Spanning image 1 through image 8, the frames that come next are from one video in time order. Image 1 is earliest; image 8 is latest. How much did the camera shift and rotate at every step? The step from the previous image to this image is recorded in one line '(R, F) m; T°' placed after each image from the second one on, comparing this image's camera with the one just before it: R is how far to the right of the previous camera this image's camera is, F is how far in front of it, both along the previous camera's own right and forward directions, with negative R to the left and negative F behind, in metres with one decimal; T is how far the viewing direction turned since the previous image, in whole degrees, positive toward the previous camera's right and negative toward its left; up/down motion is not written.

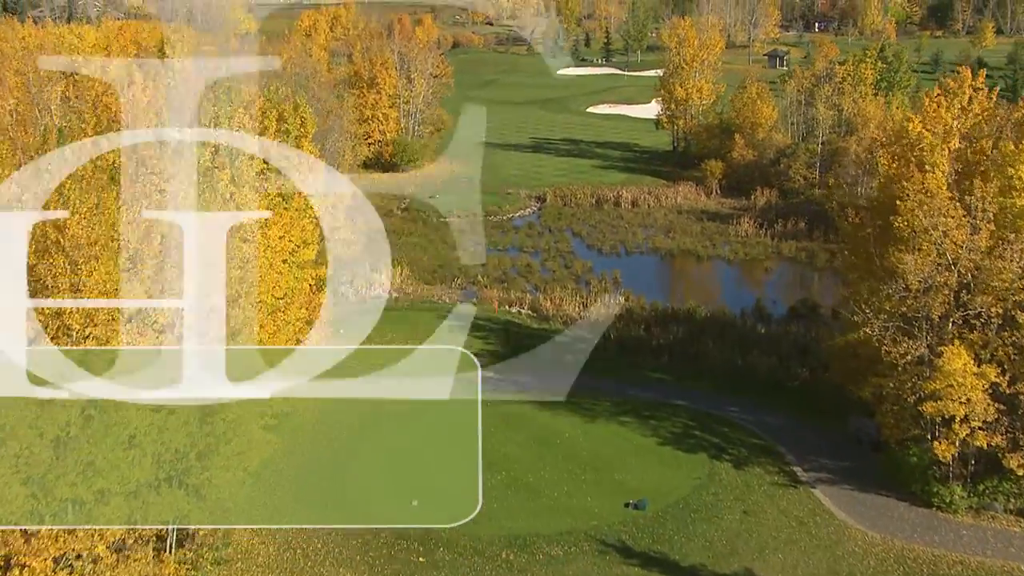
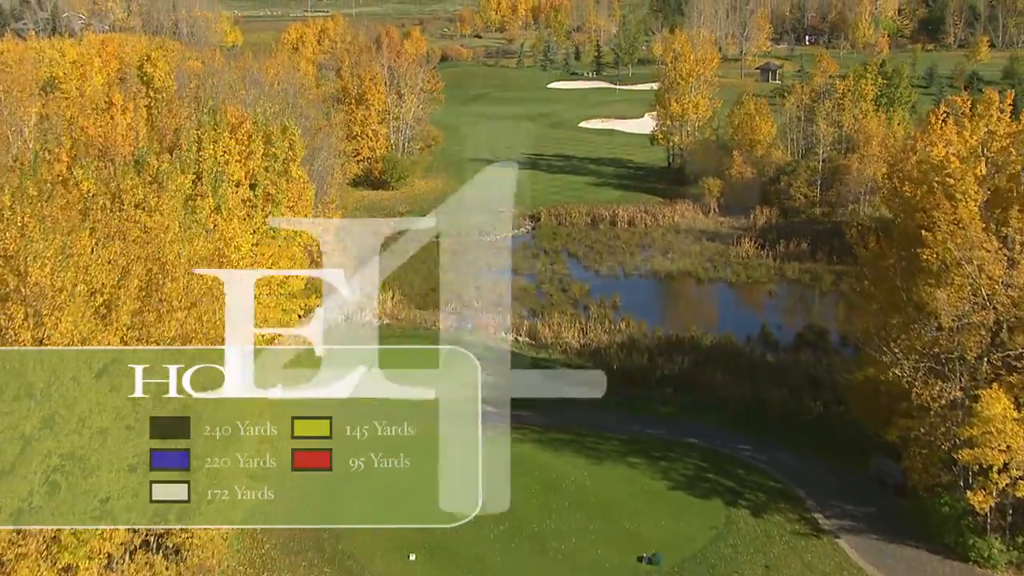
(-0.2, +1.1) m; +1°
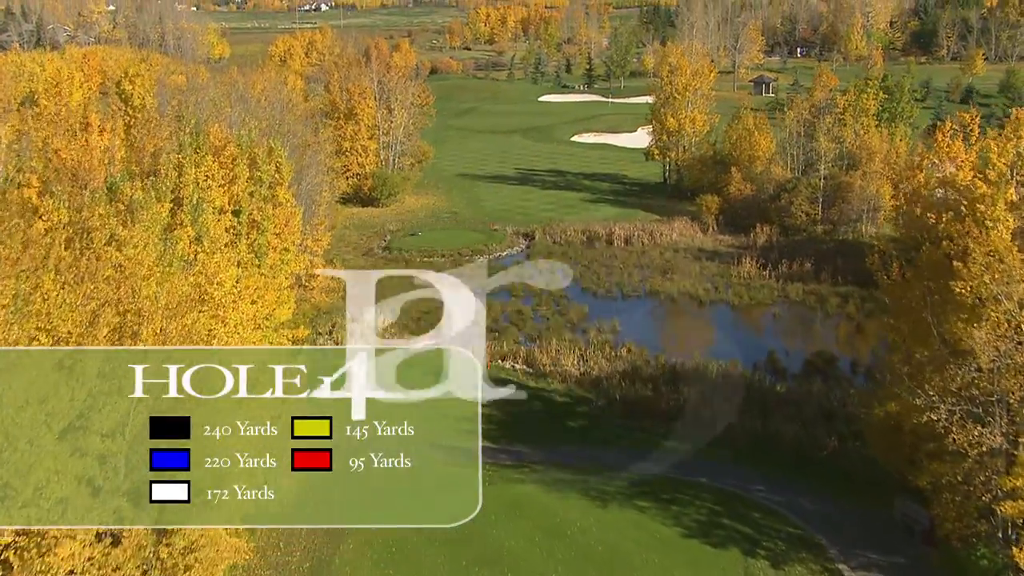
(-0.2, +1.2) m; +1°
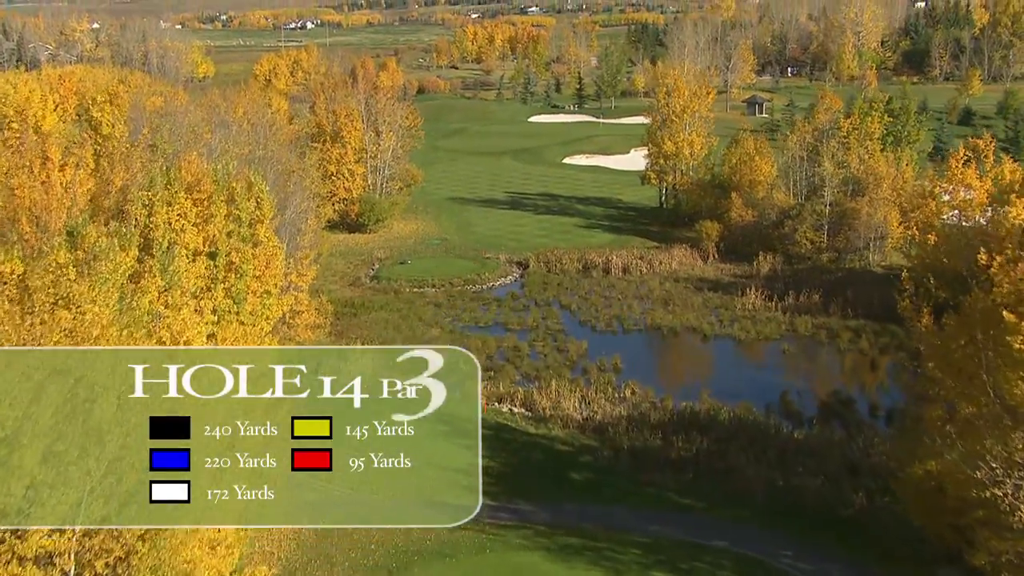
(-0.2, +1.6) m; +1°
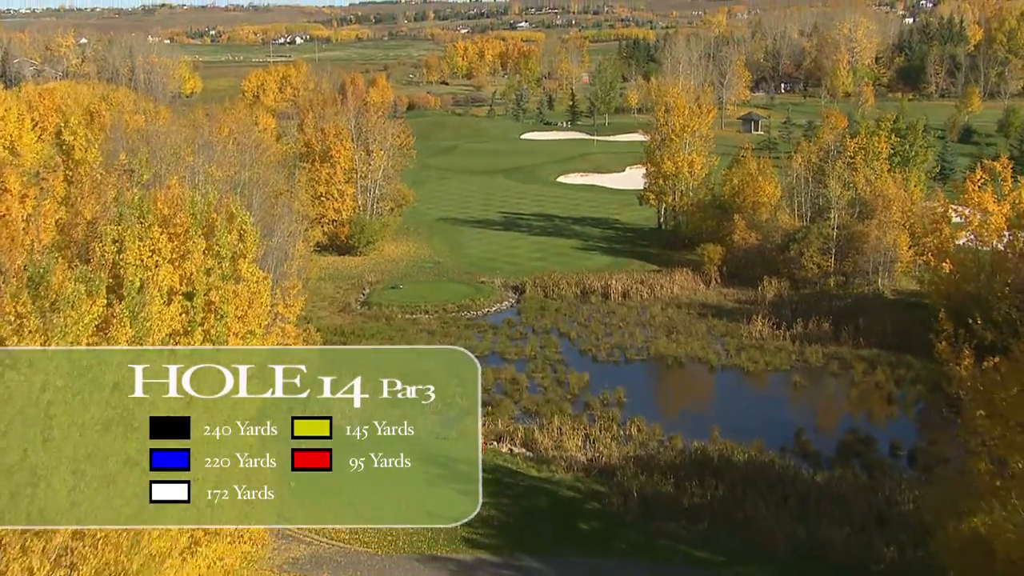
(-0.2, +1.4) m; +1°
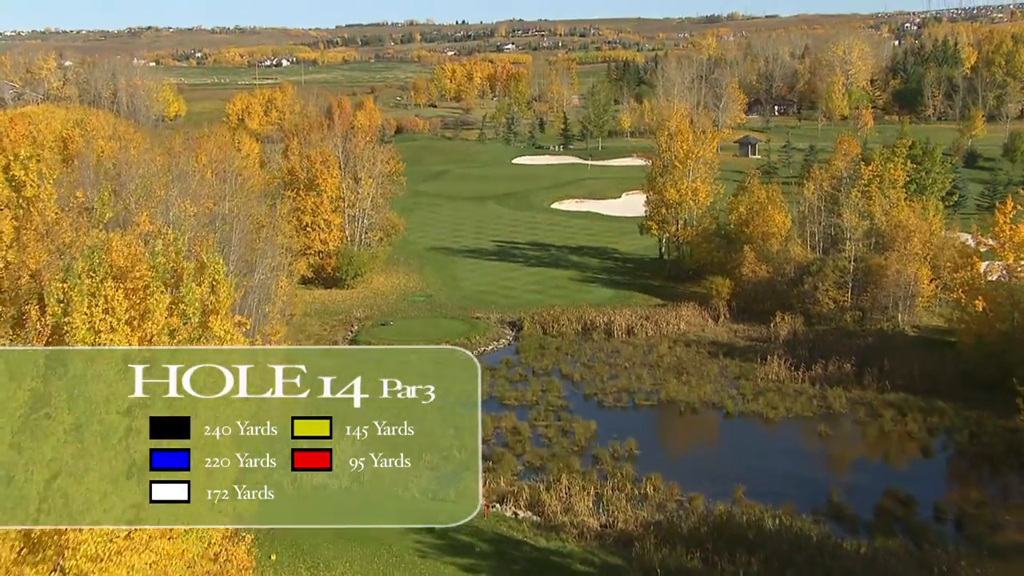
(-0.3, +2.2) m; +1°
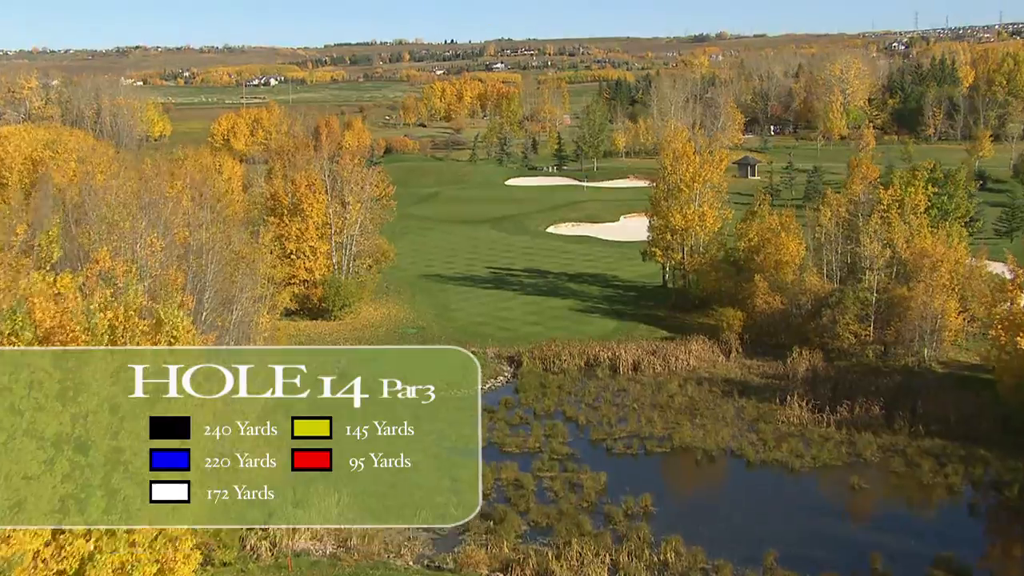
(-0.3, +2.4) m; +1°
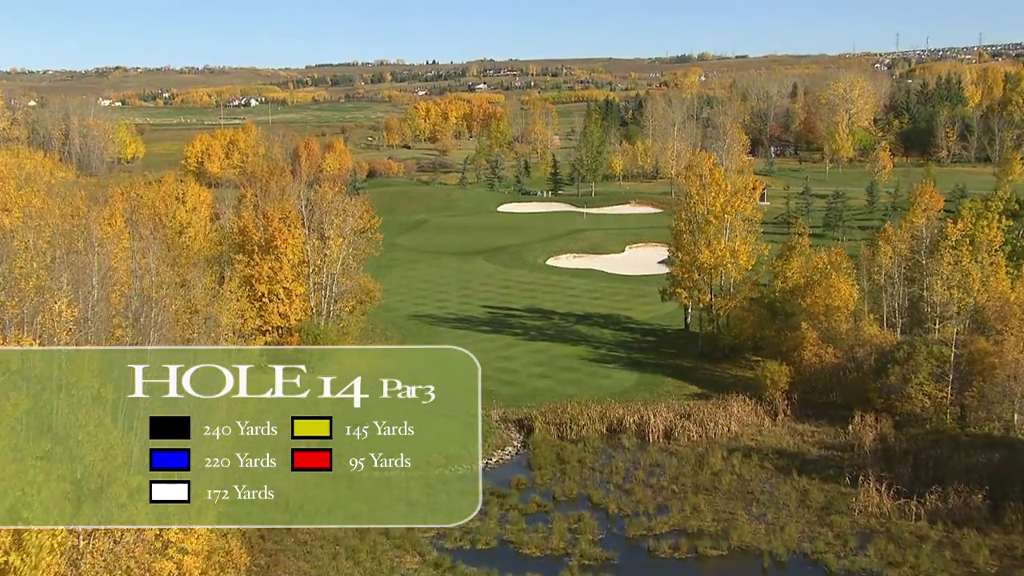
(-0.7, +5.3) m; +1°
